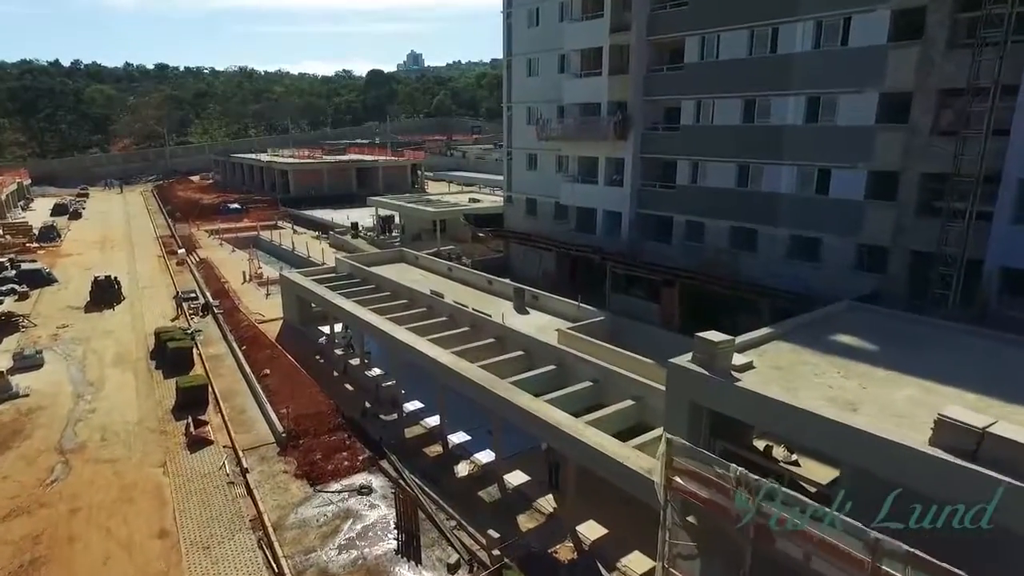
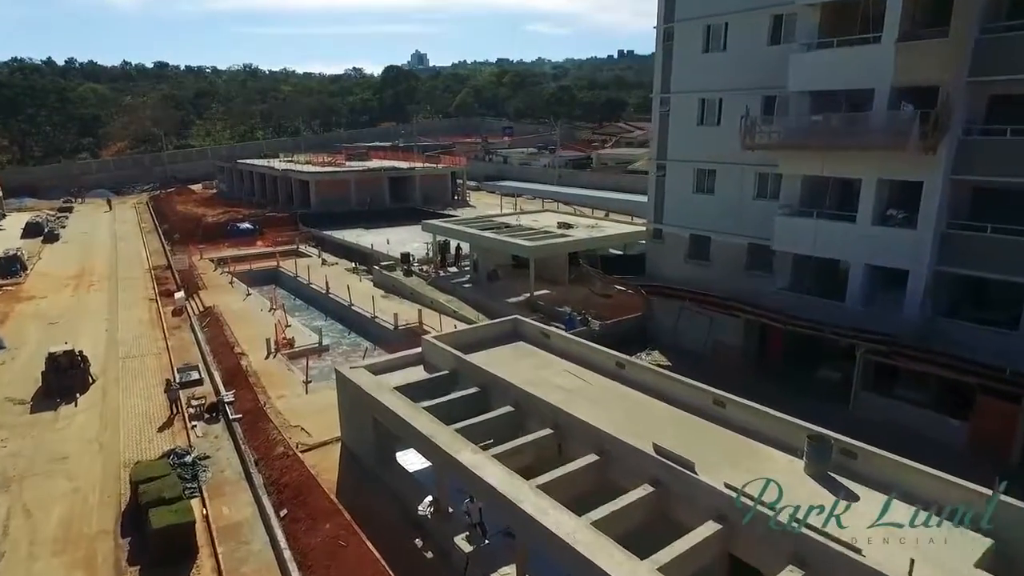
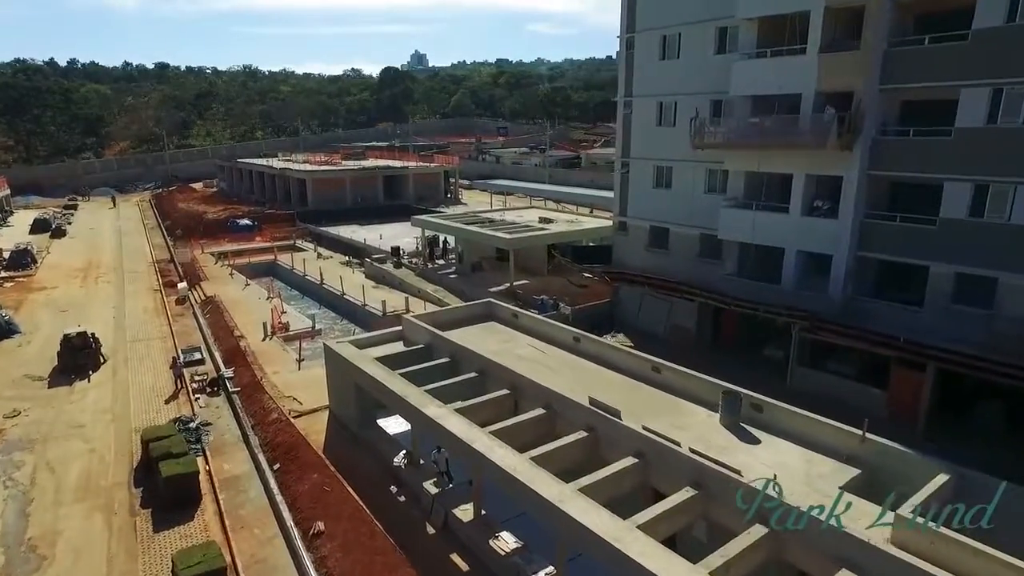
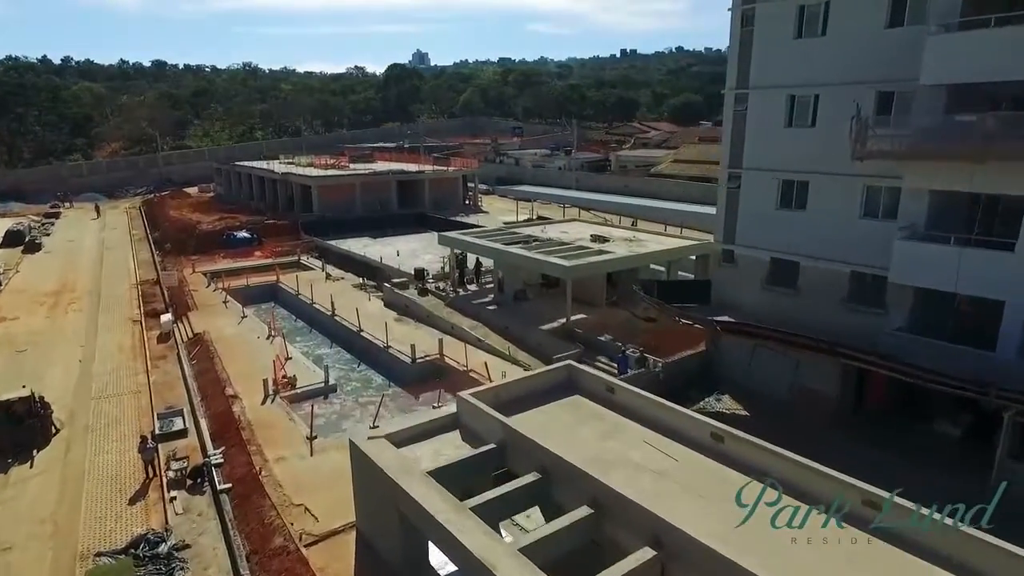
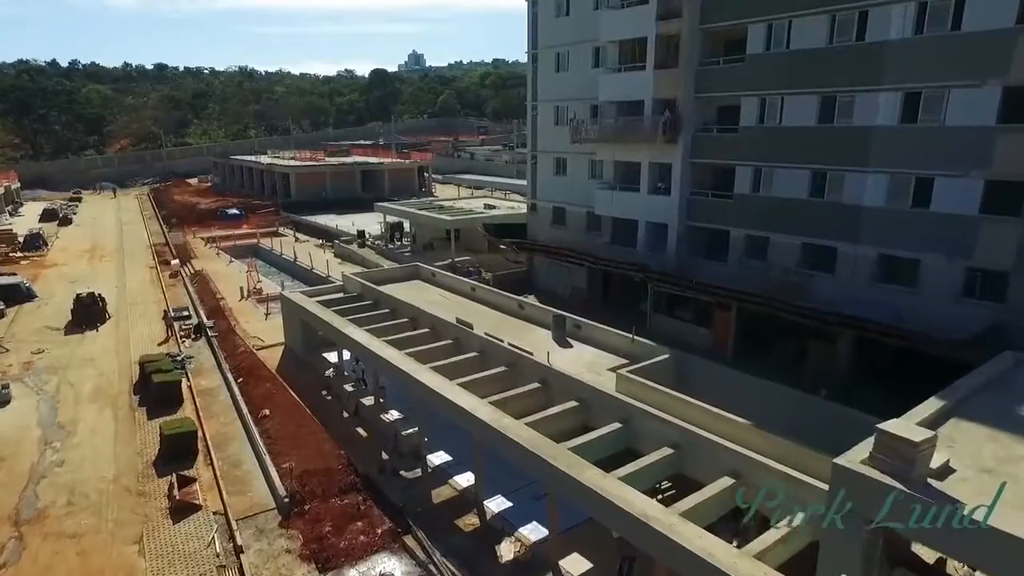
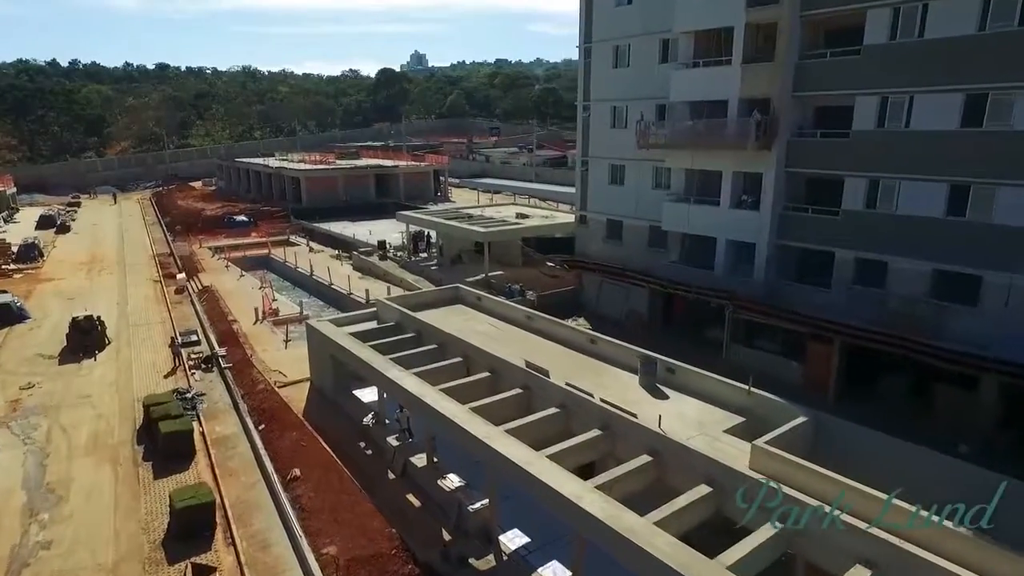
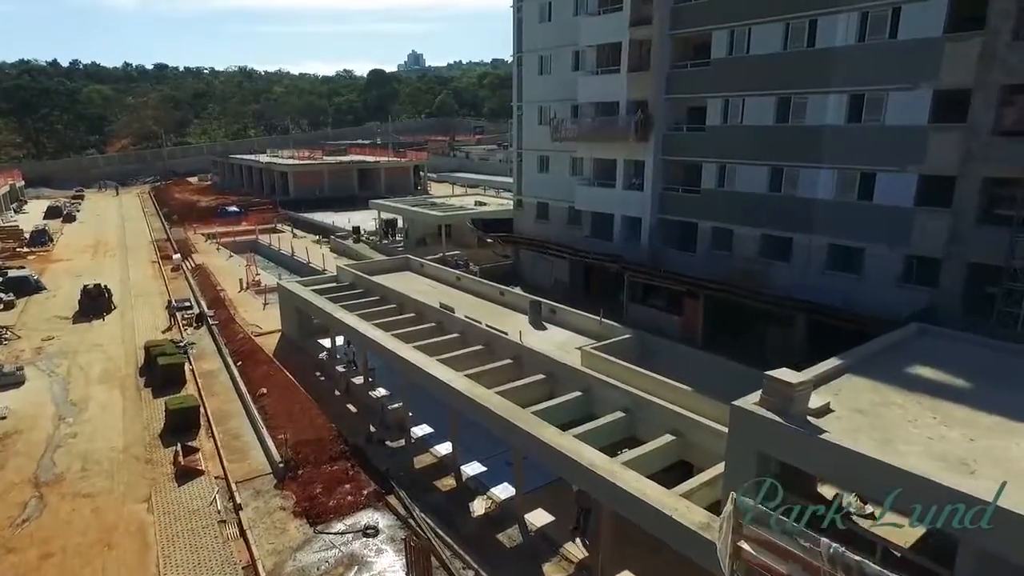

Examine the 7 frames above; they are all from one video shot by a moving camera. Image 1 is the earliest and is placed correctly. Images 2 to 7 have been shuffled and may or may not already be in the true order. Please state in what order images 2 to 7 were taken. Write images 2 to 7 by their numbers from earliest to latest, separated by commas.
7, 5, 6, 3, 2, 4
